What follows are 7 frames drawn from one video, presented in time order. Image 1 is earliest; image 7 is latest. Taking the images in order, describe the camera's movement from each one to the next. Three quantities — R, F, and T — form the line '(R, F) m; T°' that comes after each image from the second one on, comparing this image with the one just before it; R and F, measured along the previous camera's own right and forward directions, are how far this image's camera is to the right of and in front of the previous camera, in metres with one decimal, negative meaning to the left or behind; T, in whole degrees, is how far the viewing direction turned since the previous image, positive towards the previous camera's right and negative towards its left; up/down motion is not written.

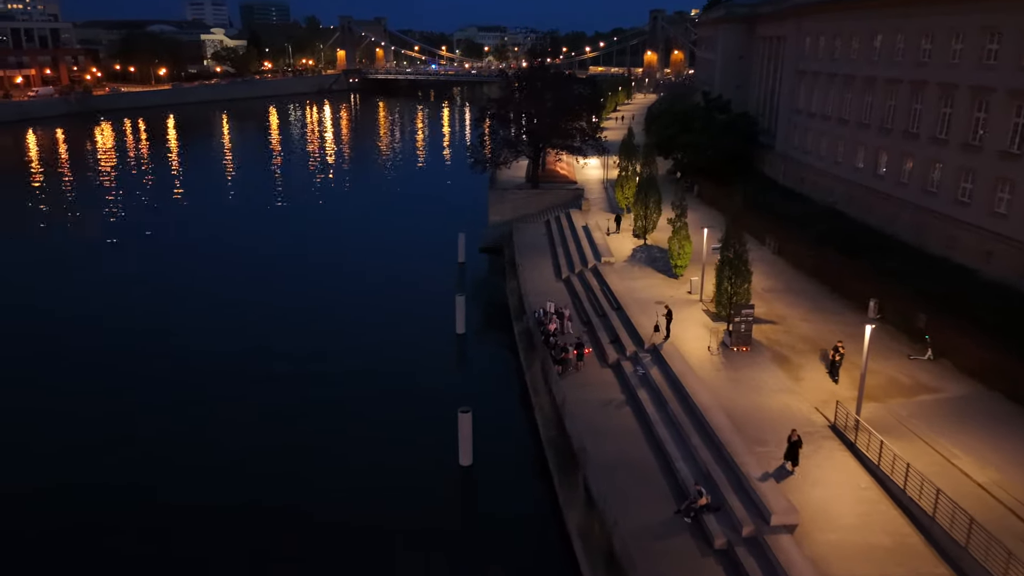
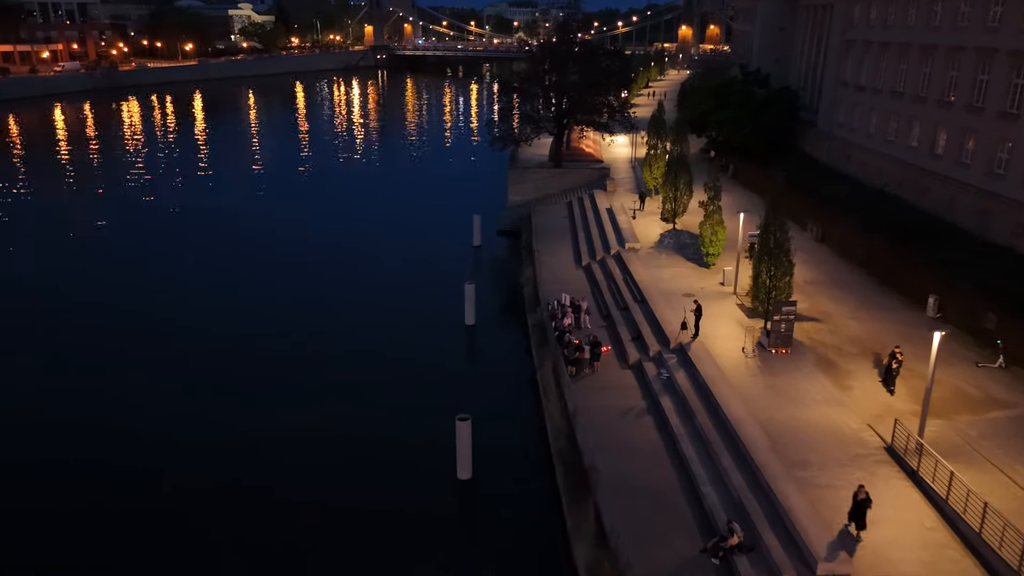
(+0.4, +2.0) m; -2°
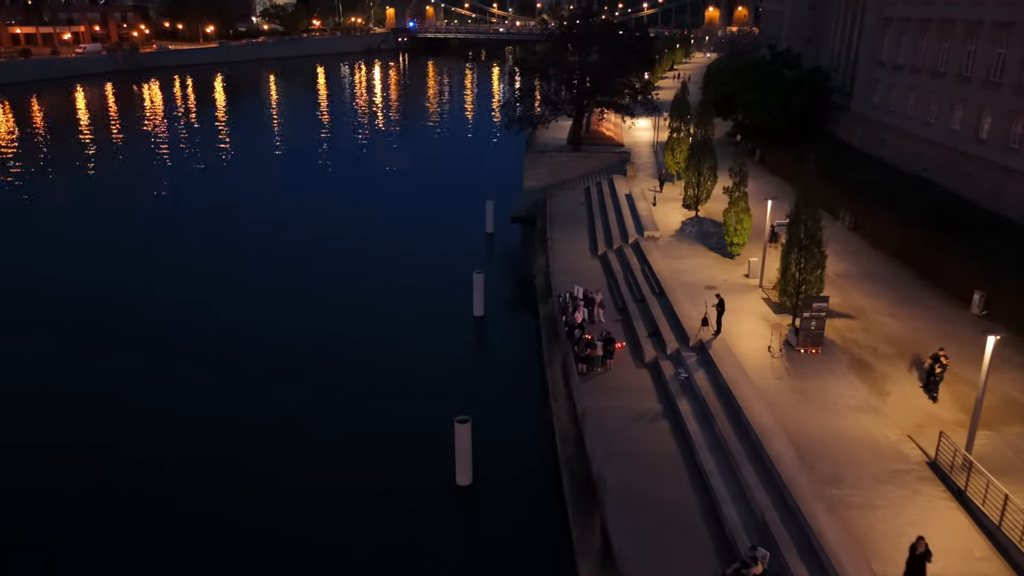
(+0.3, +1.1) m; -2°
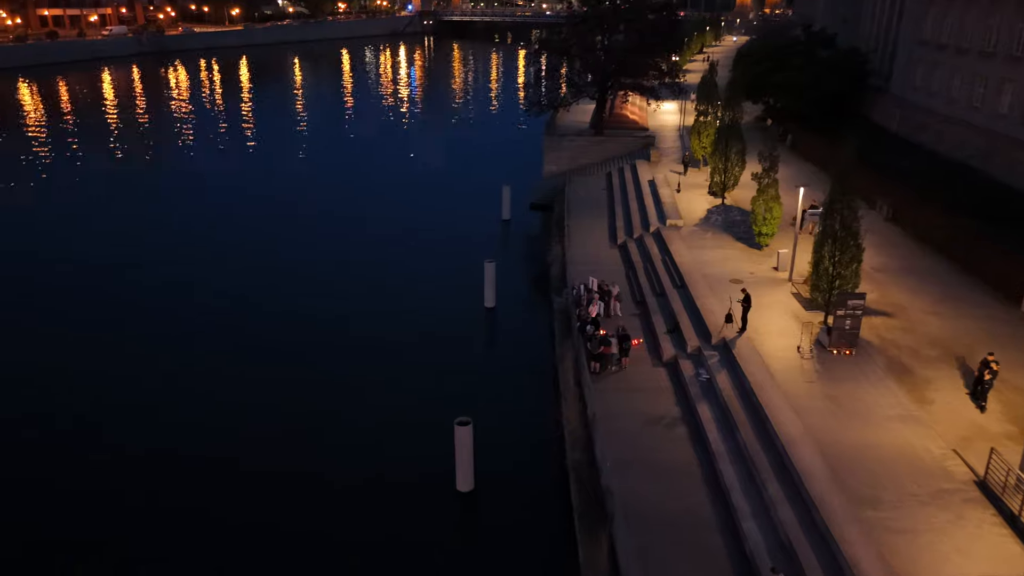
(+0.3, +1.0) m; -2°
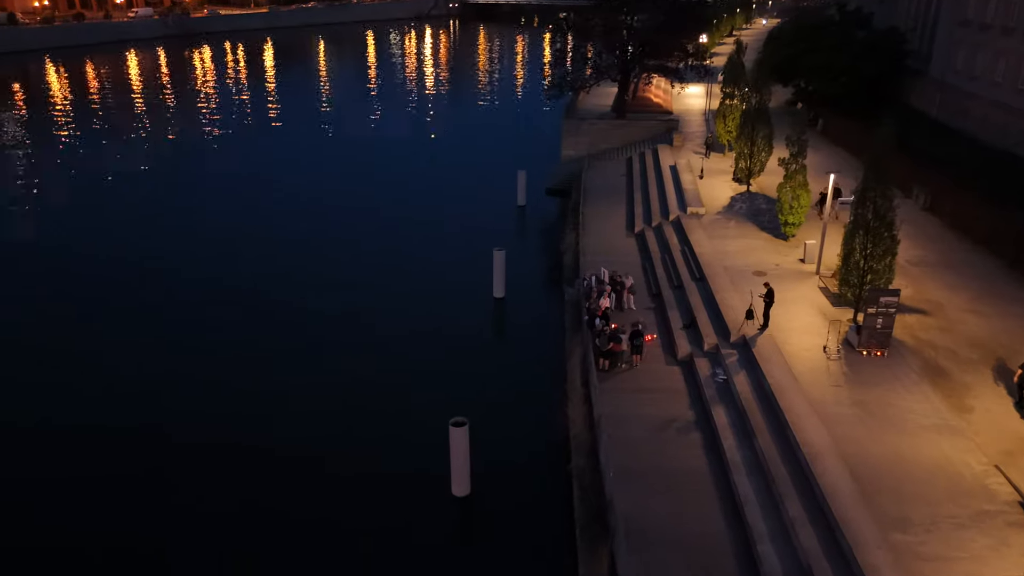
(+0.4, +0.9) m; -2°
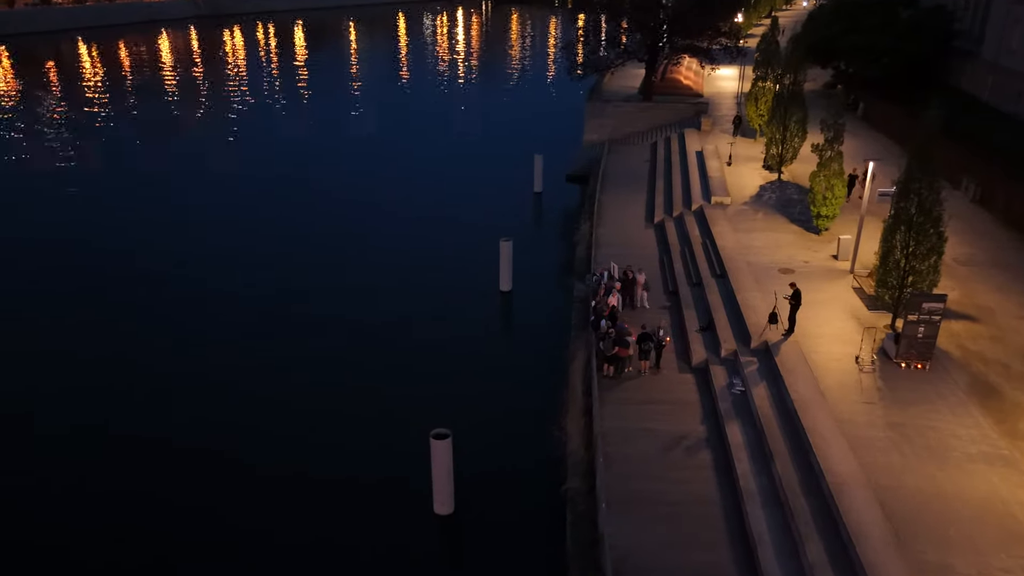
(+0.6, +1.2) m; -2°
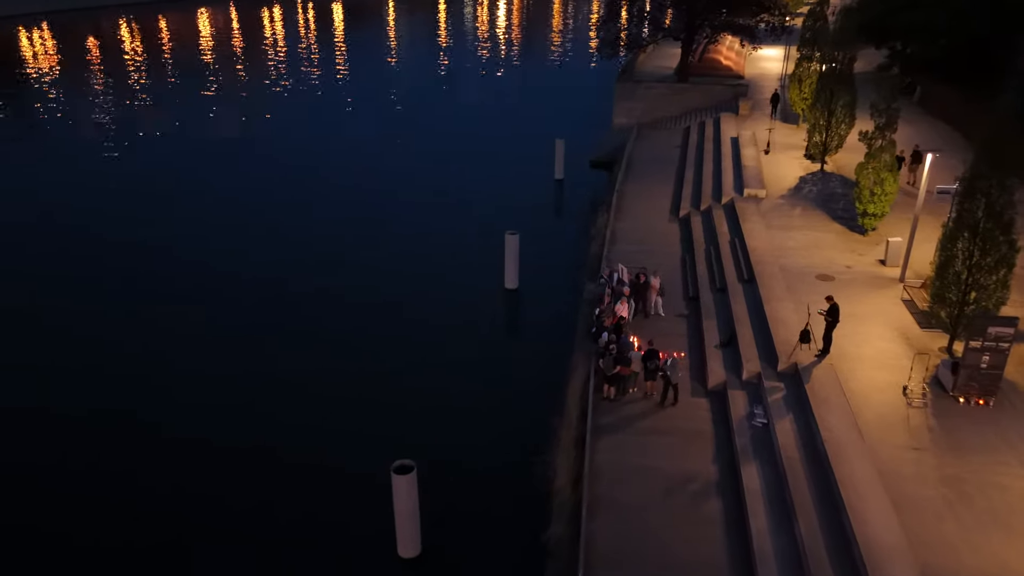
(+0.7, +1.6) m; -3°
